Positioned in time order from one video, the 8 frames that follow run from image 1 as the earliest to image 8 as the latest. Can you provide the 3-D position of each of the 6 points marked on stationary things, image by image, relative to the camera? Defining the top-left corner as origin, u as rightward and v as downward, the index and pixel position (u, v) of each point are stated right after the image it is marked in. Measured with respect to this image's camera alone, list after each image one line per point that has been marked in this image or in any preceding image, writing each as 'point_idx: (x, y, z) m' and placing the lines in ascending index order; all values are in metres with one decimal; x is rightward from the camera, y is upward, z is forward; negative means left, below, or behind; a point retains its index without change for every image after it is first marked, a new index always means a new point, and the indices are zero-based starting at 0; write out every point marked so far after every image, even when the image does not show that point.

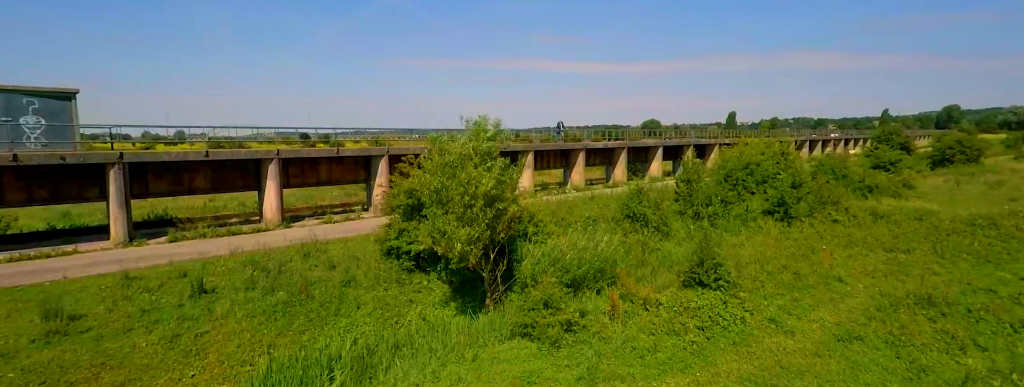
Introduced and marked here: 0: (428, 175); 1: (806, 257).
0: (-1.8, +0.4, +10.6) m
1: (+8.7, -1.9, +15.0) m
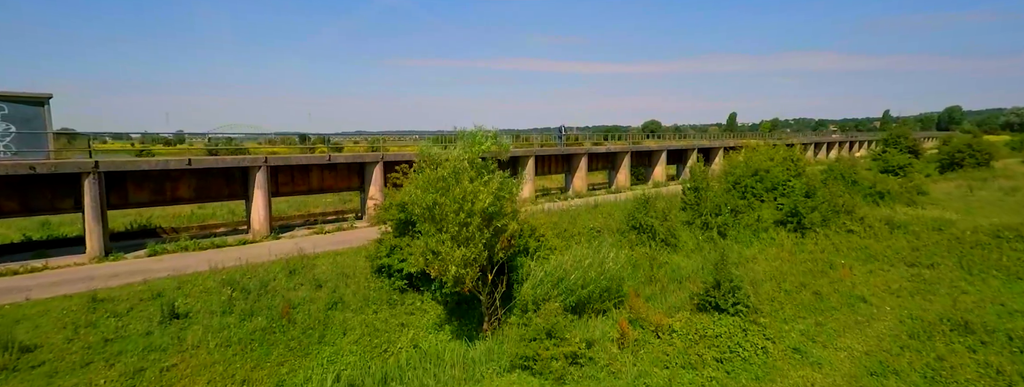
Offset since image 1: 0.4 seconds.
0: (-1.8, +0.1, +9.7) m
1: (+8.7, -2.2, +14.1) m
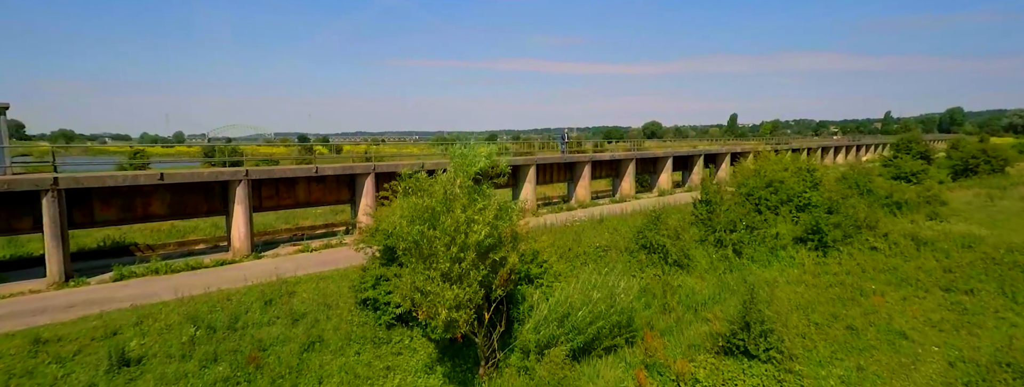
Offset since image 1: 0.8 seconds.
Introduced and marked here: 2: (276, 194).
0: (-1.8, -0.4, +8.5) m
1: (+8.7, -2.7, +12.8) m
2: (-8.3, 0.0, +17.8) m
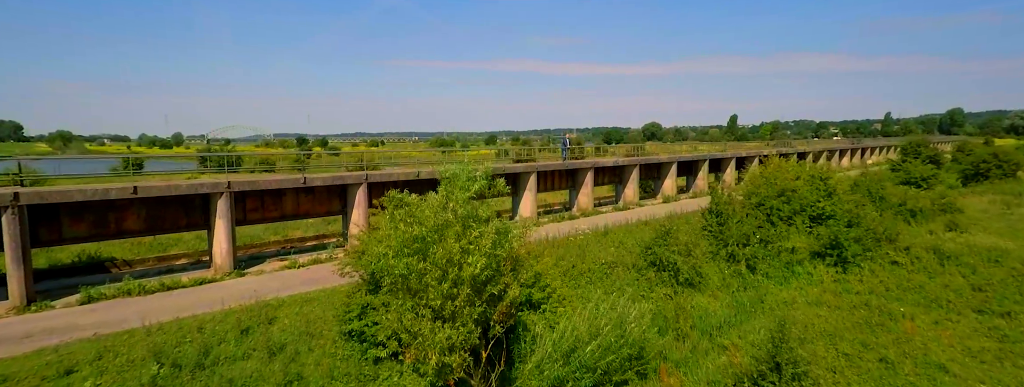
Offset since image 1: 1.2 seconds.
0: (-1.8, -0.8, +7.5) m
1: (+8.7, -3.1, +11.8) m
2: (-8.3, -0.4, +16.8) m
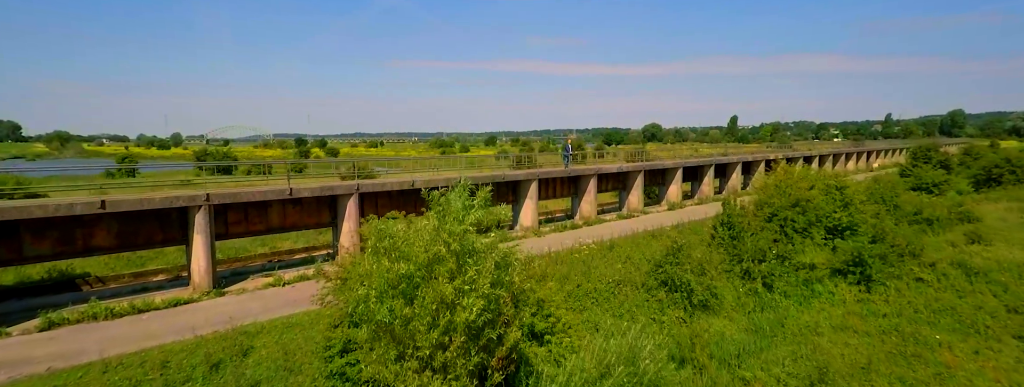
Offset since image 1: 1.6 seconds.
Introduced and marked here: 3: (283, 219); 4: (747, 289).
0: (-1.8, -1.1, +6.4) m
1: (+8.7, -3.5, +10.7) m
2: (-8.3, -0.8, +15.8) m
3: (-7.5, -0.8, +16.6) m
4: (+7.0, -2.8, +15.0) m
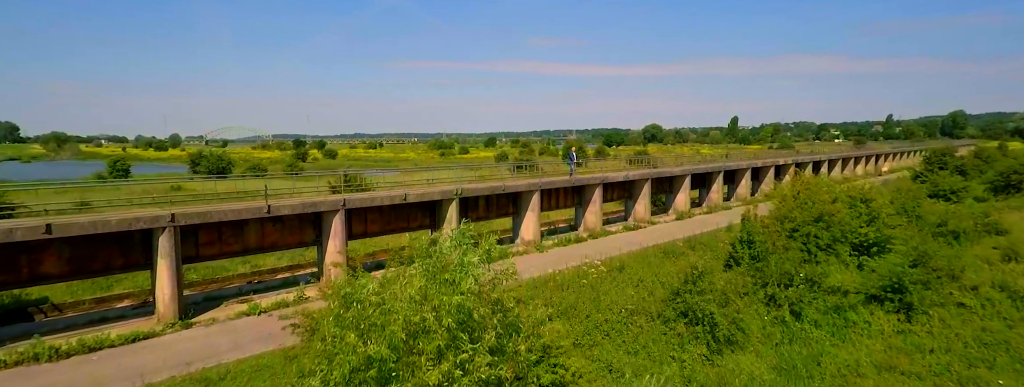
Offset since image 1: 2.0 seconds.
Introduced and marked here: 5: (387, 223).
0: (-1.8, -1.6, +4.9) m
1: (+8.7, -4.0, +9.3) m
2: (-8.2, -1.3, +14.3) m
3: (-7.5, -1.3, +15.1) m
4: (+7.0, -3.3, +13.5) m
5: (-4.5, -1.1, +18.1) m
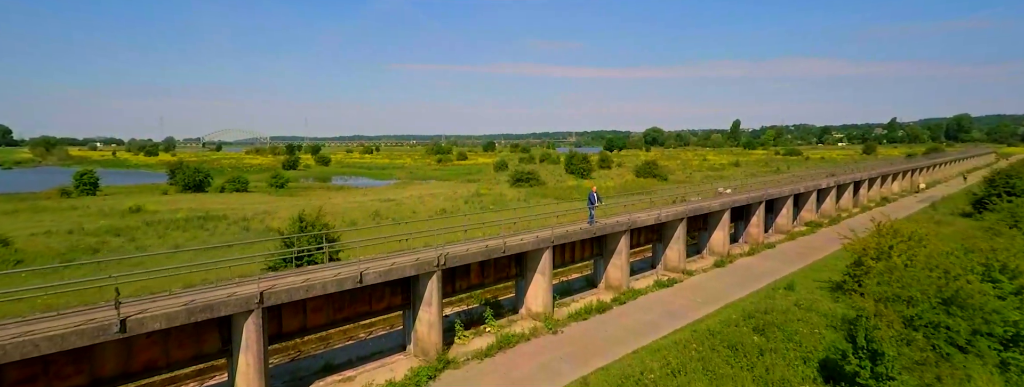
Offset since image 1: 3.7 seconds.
0: (-1.6, -3.4, -0.5) m
1: (+8.8, -5.8, +3.8) m
2: (-8.1, -3.1, +8.8) m
3: (-7.4, -3.2, +9.7) m
4: (+7.1, -5.2, +8.1) m
5: (-4.4, -2.9, +12.7) m
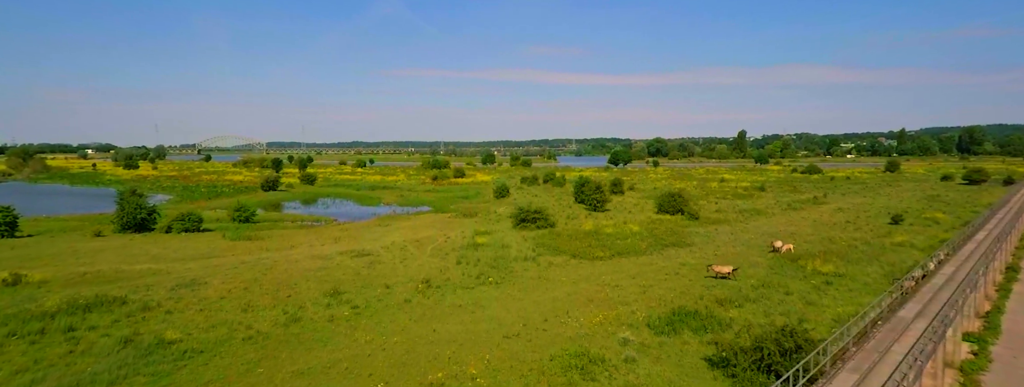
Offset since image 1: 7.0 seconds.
0: (-1.1, -7.4, -11.9) m
1: (+9.3, -9.9, -7.6) m
2: (-7.6, -7.2, -2.6) m
3: (-6.9, -7.2, -1.8) m
4: (+7.6, -9.2, -3.3) m
5: (-3.9, -7.0, +1.2) m
